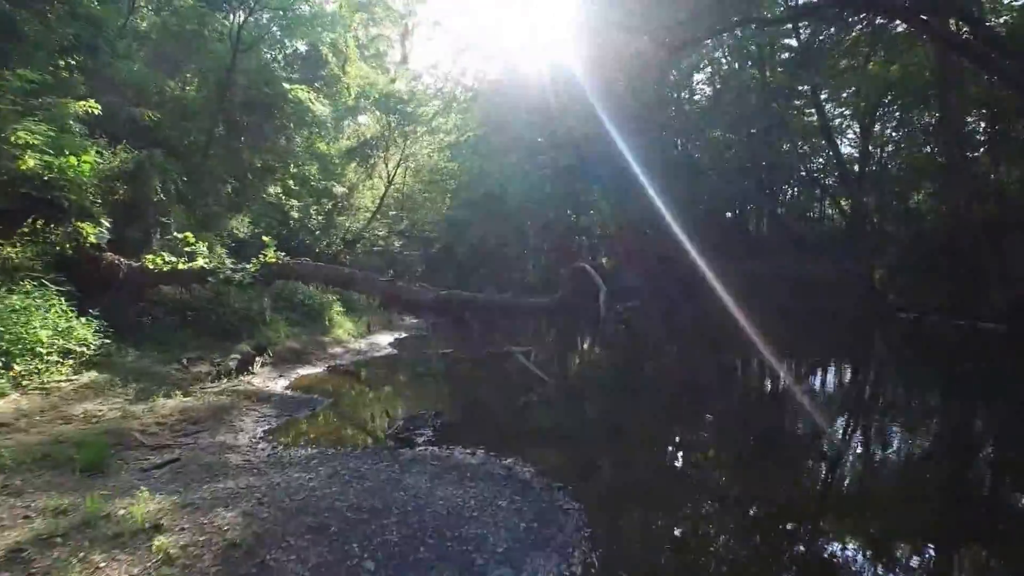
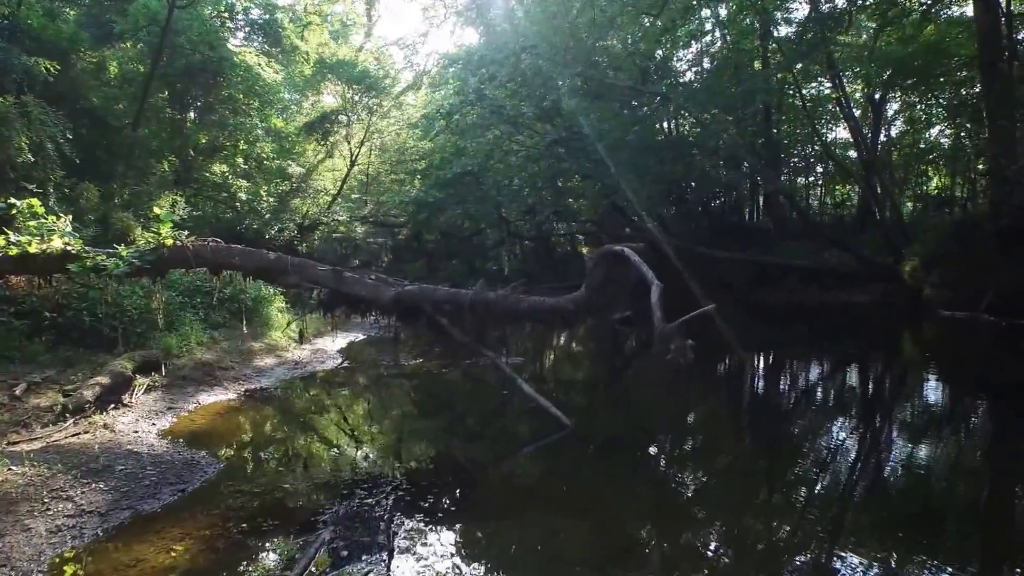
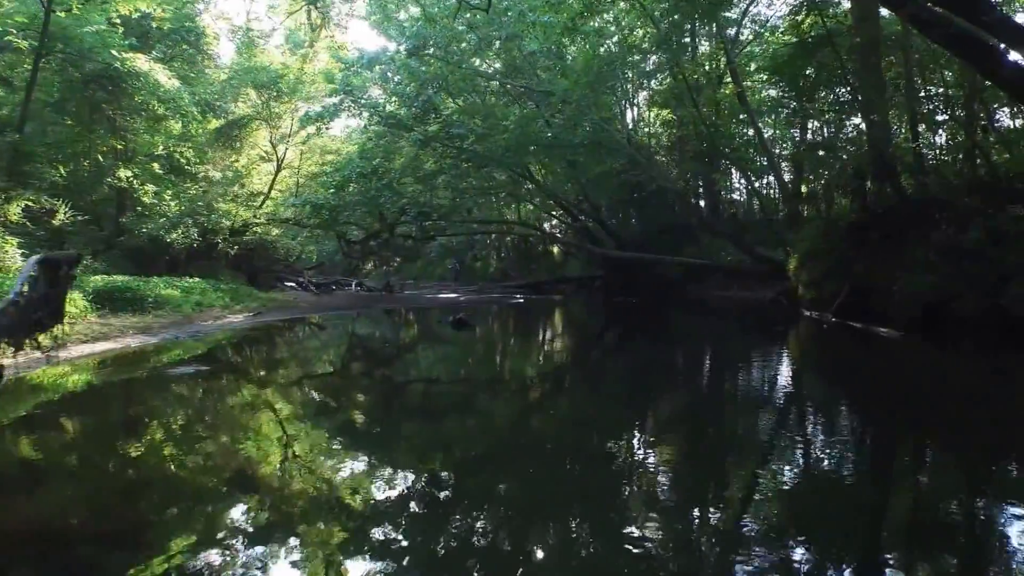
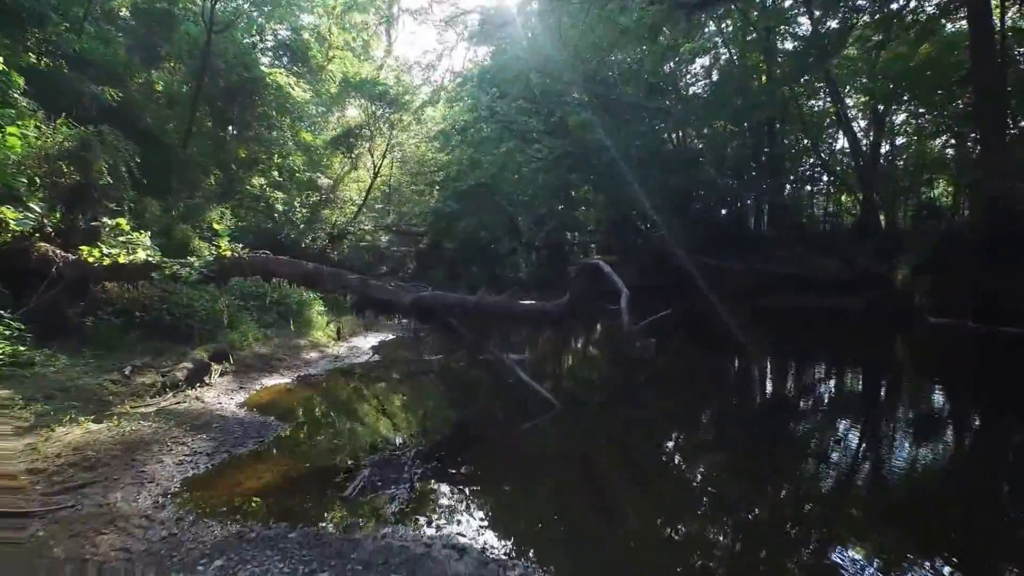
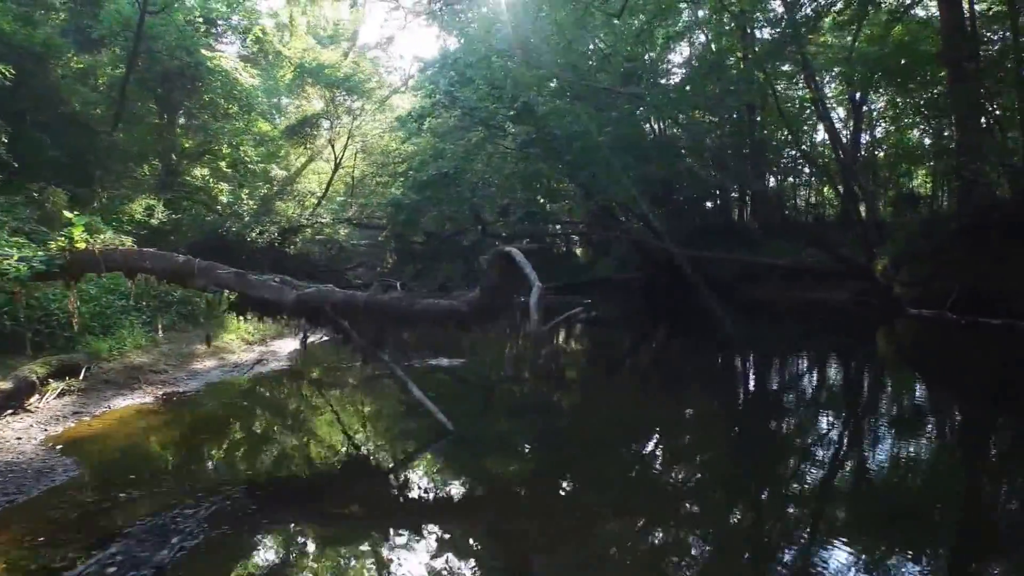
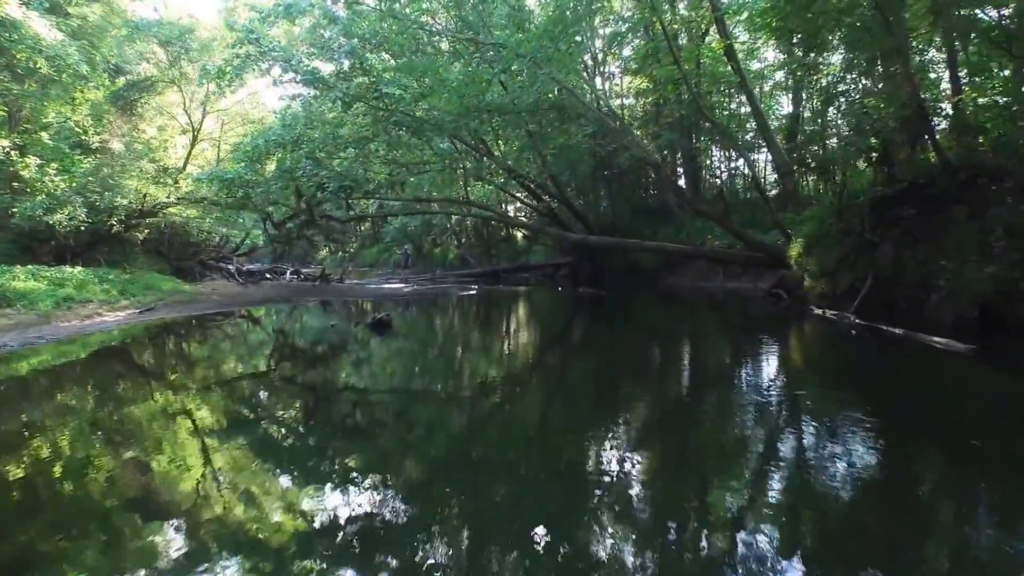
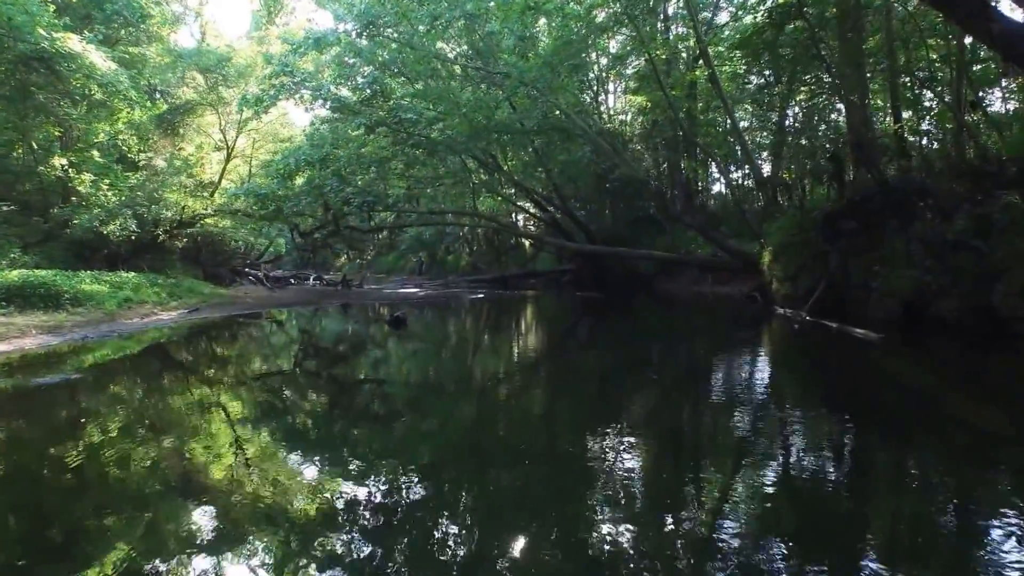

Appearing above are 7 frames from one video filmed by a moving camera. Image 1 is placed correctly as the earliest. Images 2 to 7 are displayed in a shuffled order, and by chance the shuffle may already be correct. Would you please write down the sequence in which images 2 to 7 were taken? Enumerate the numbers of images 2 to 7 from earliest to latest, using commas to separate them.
4, 2, 5, 3, 7, 6
